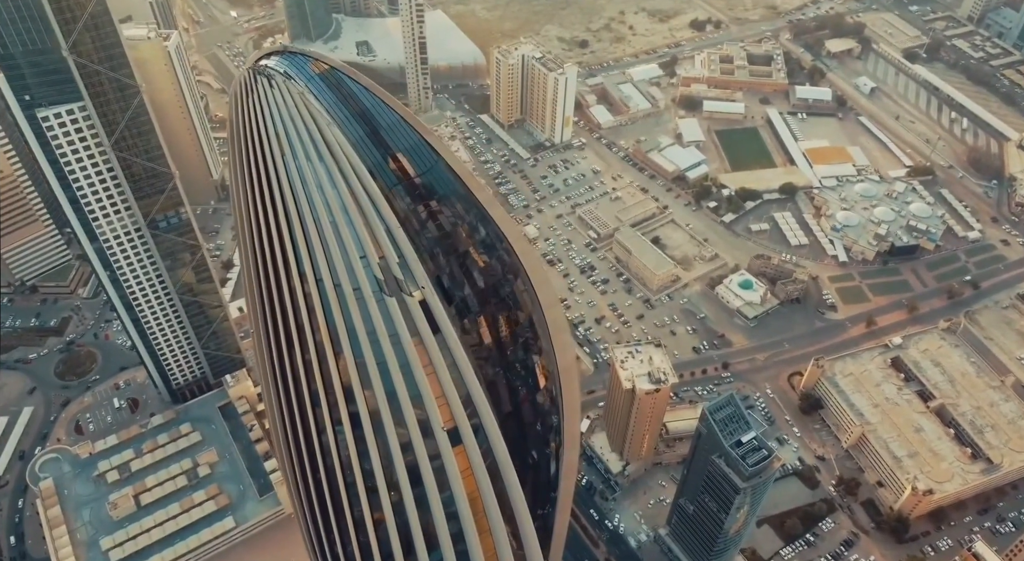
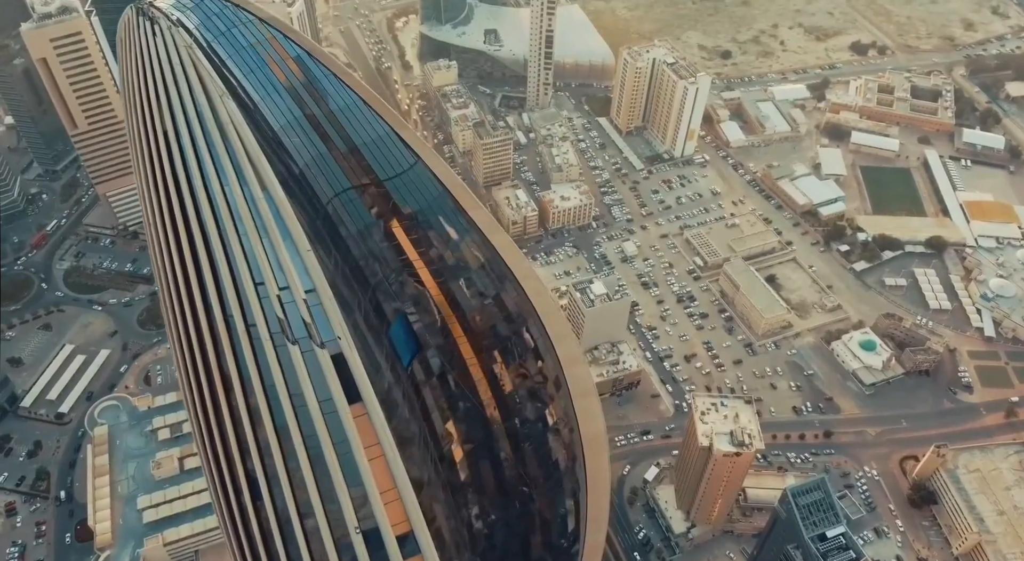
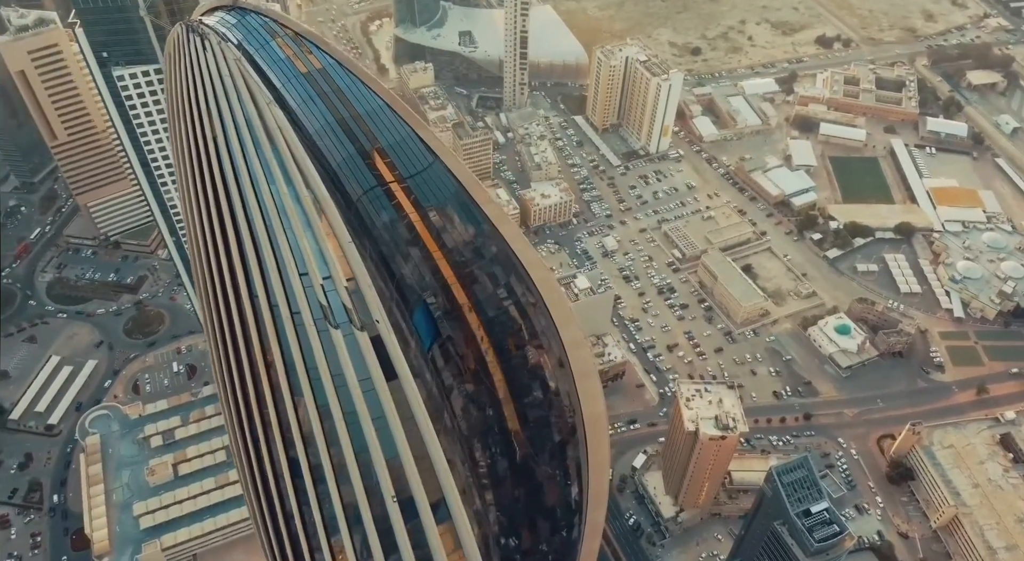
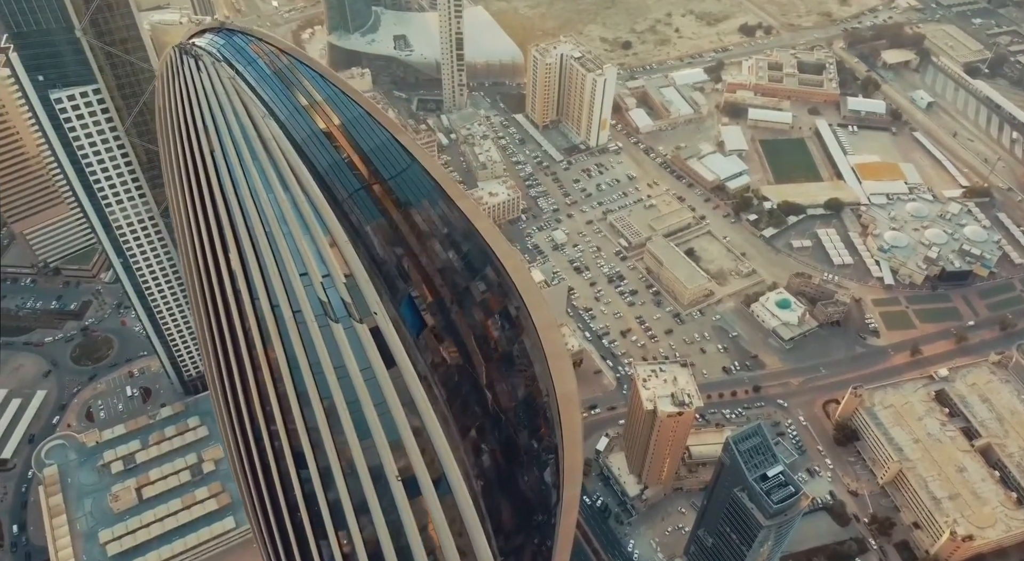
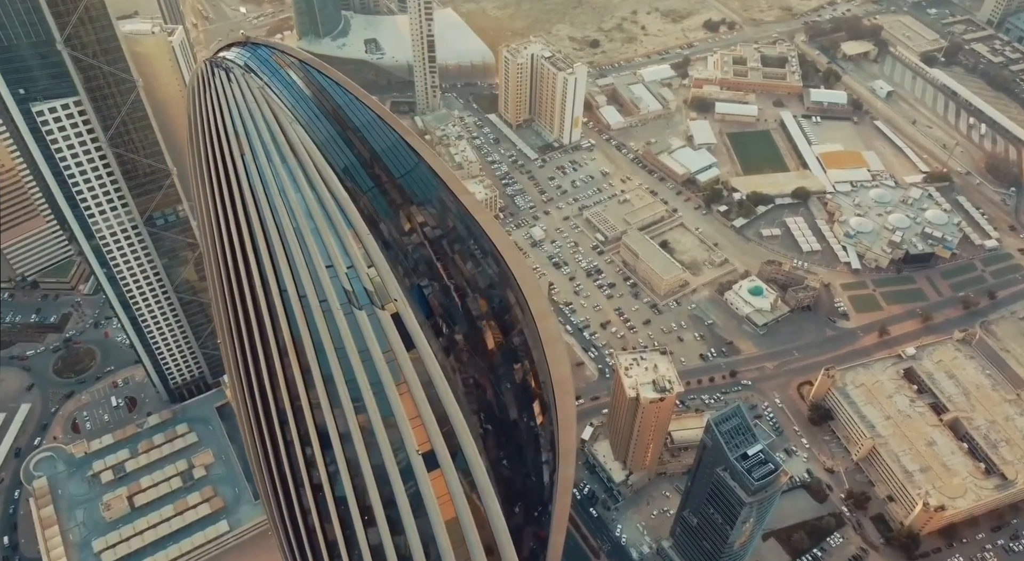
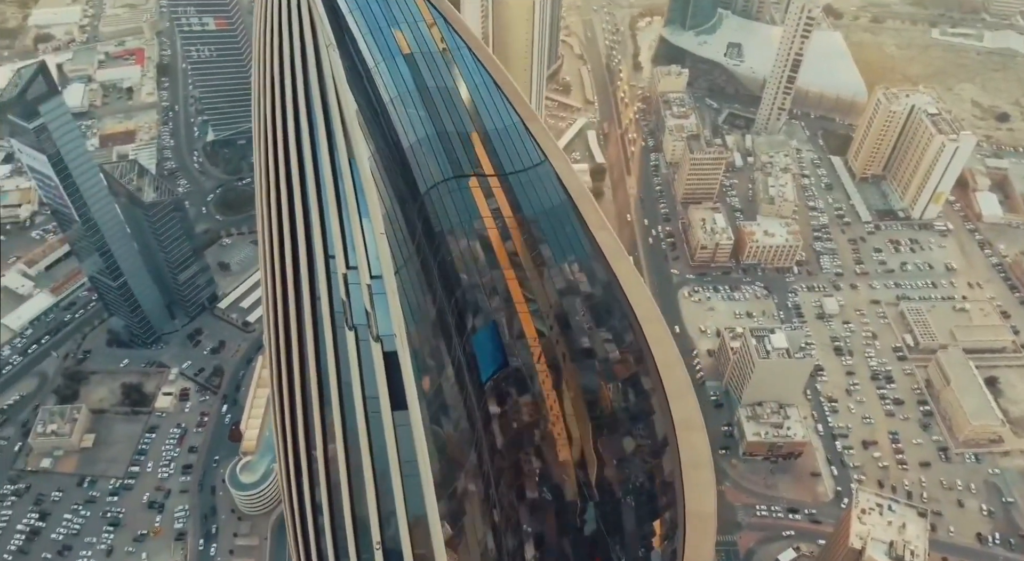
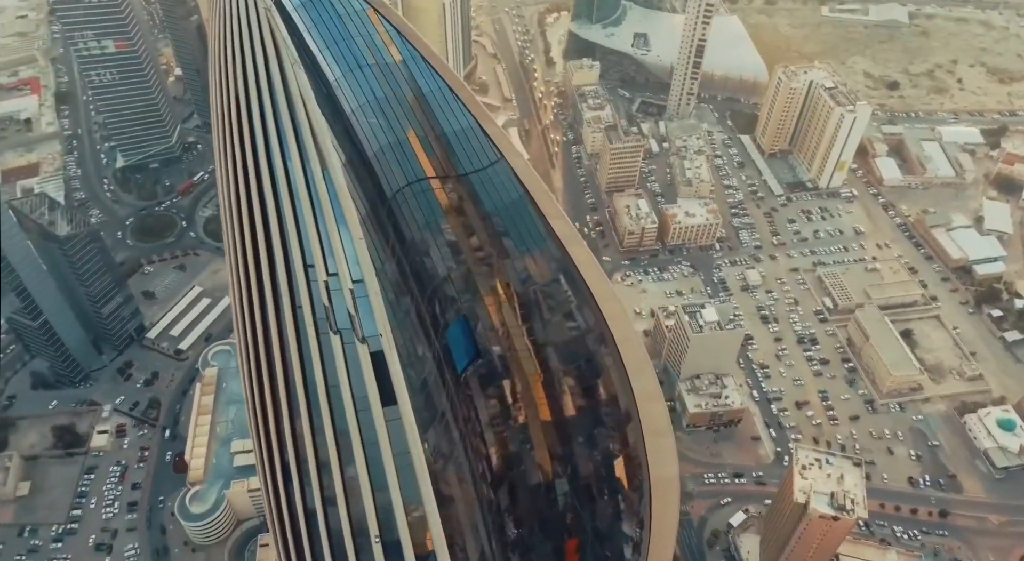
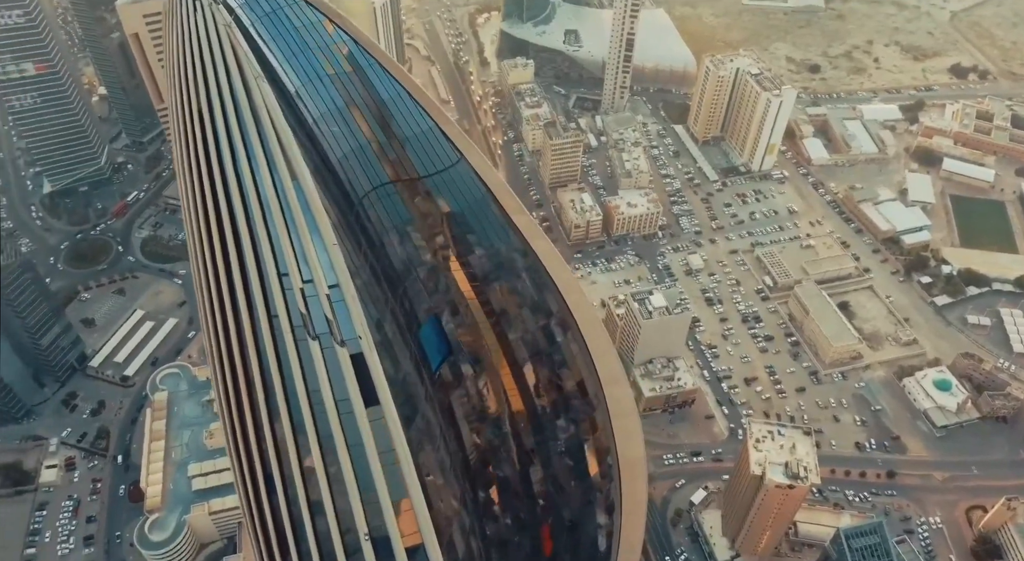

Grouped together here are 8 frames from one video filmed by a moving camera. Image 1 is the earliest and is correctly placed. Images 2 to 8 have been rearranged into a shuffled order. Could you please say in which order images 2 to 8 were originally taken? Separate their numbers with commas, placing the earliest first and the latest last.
5, 4, 3, 2, 8, 7, 6
